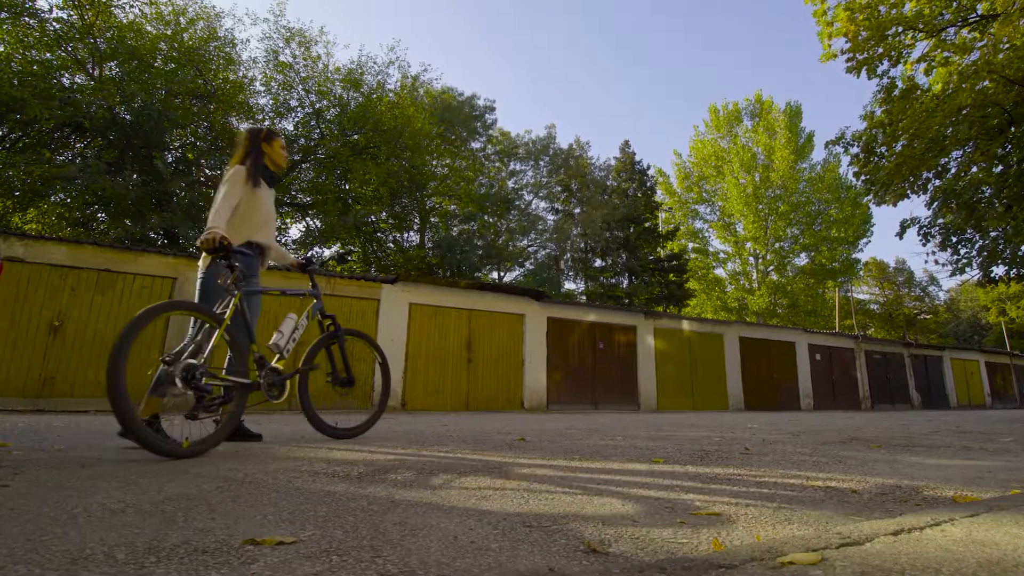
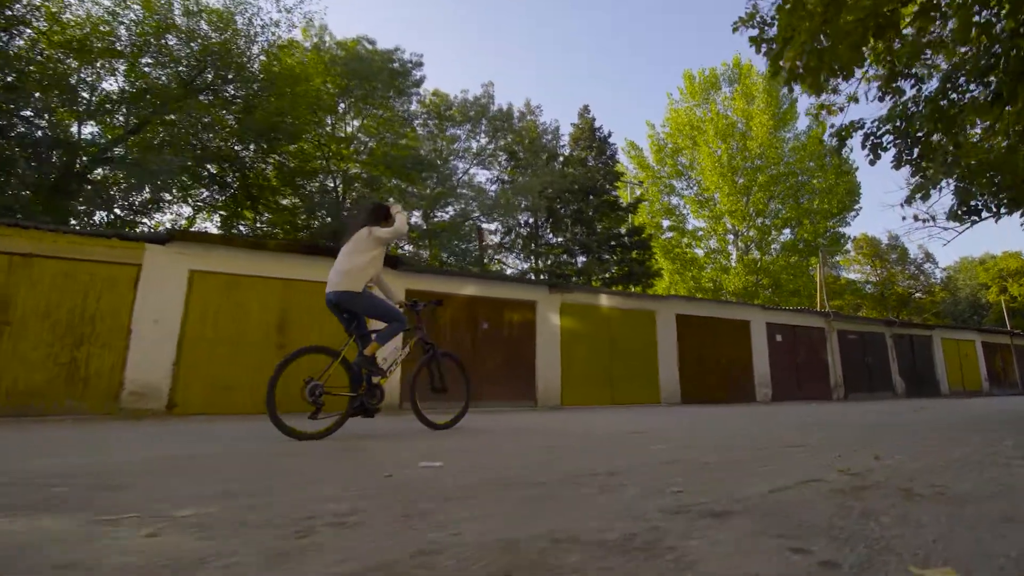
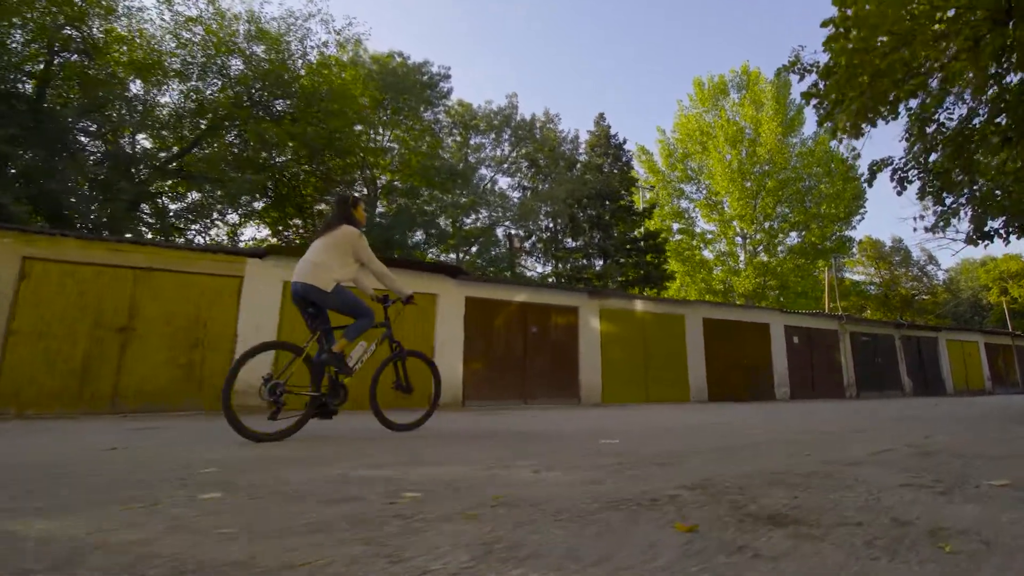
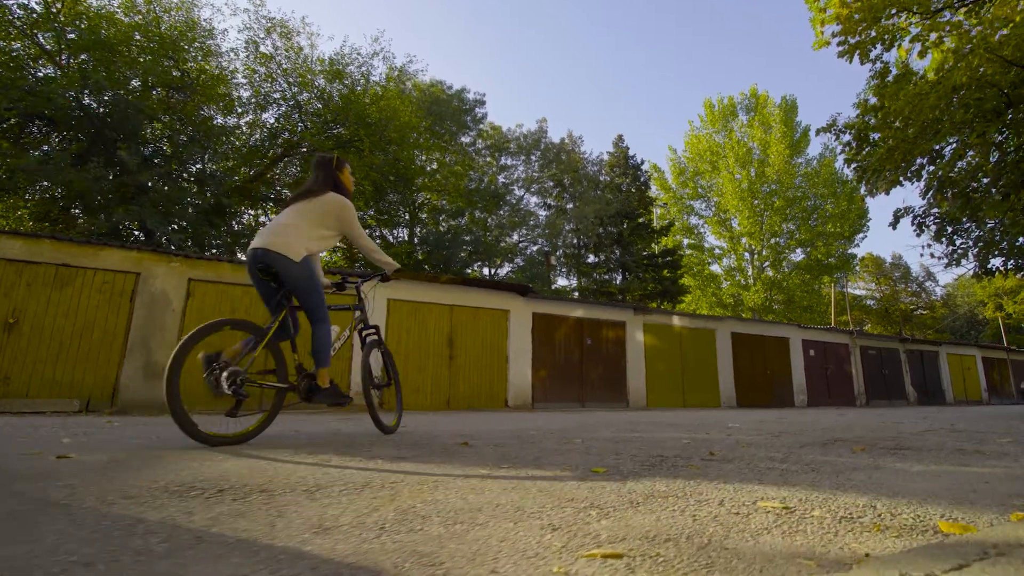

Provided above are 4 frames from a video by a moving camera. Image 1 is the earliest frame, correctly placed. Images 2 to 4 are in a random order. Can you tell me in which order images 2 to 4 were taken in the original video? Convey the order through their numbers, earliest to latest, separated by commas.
4, 3, 2
